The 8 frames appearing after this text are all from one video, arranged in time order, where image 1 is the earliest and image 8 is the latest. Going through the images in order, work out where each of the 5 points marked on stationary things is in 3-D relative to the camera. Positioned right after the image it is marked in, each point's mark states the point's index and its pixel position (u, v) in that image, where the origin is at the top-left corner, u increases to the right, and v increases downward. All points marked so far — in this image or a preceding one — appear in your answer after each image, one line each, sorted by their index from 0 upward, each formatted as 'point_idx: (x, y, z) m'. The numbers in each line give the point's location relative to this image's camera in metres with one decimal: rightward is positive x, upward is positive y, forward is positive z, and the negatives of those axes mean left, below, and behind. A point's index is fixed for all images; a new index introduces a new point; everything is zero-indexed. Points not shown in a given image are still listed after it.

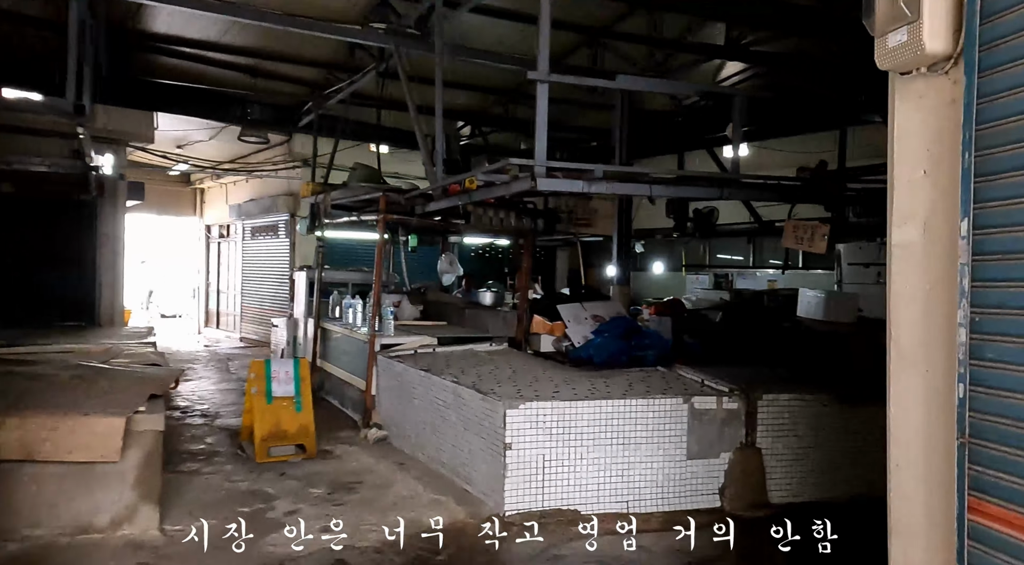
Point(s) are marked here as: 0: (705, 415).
0: (+0.9, -0.6, +3.8) m
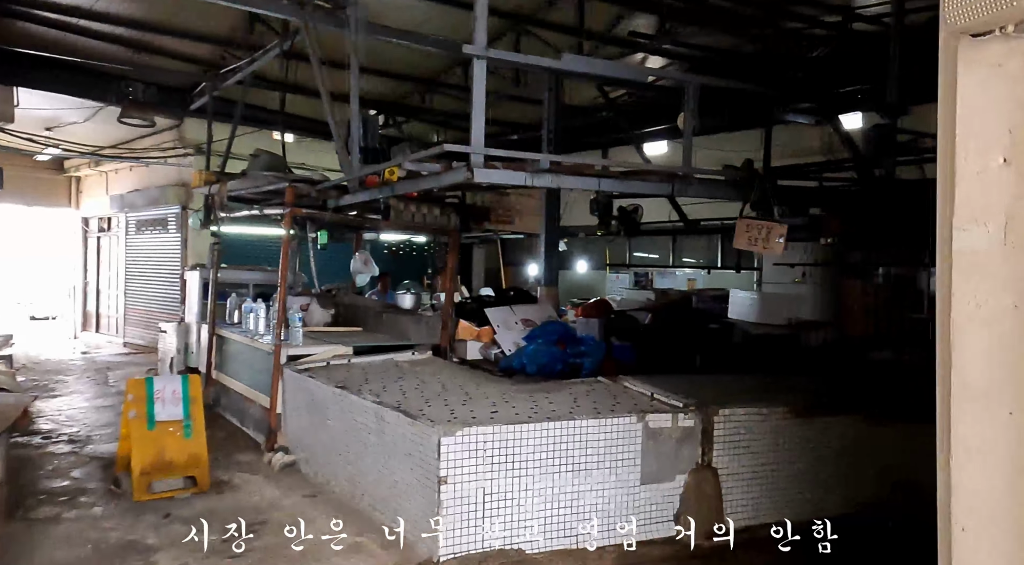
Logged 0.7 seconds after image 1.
0: (+0.6, -0.6, +3.4) m
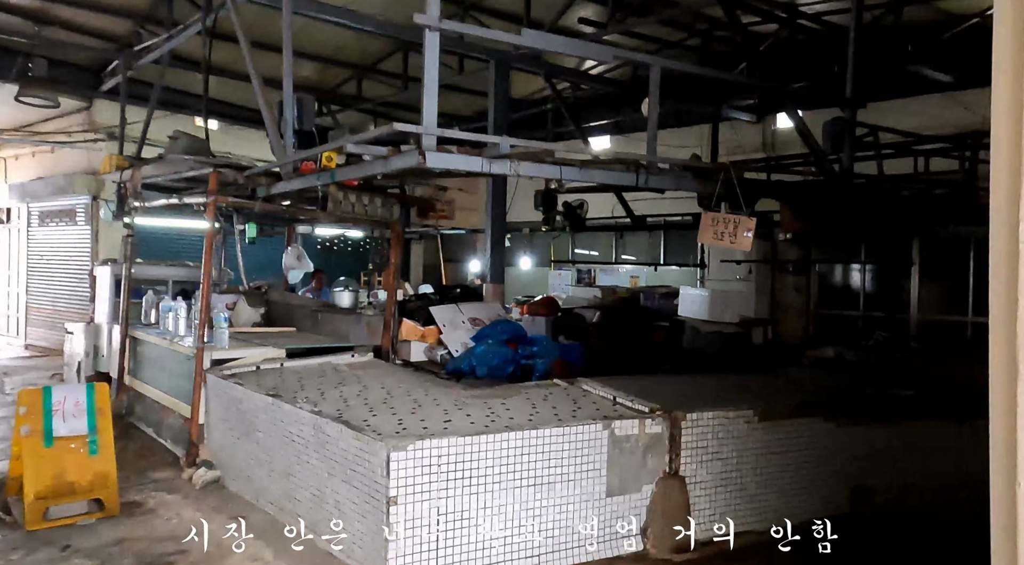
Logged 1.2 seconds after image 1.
0: (+0.4, -0.6, +3.1) m
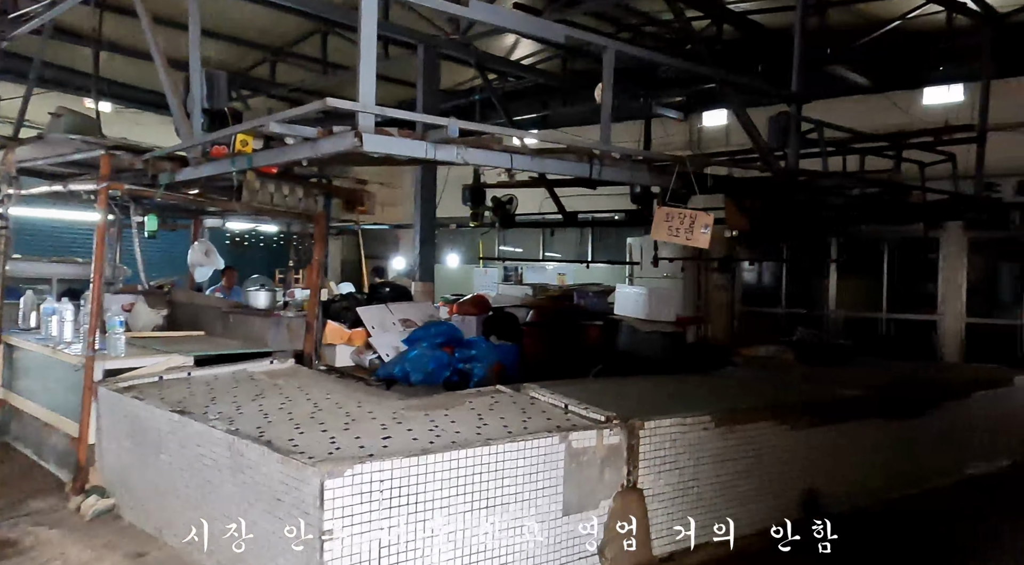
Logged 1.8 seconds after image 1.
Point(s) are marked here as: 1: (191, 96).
0: (+0.2, -0.6, +2.8) m
1: (-1.4, +0.8, +3.6) m
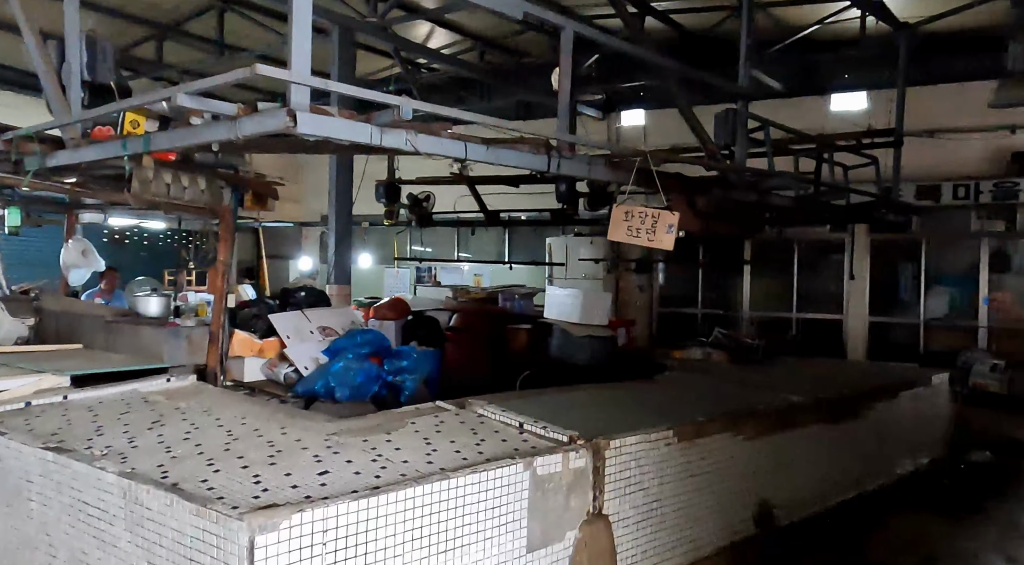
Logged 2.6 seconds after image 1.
0: (+0.1, -0.6, +2.5) m
1: (-1.7, +0.8, +3.0) m
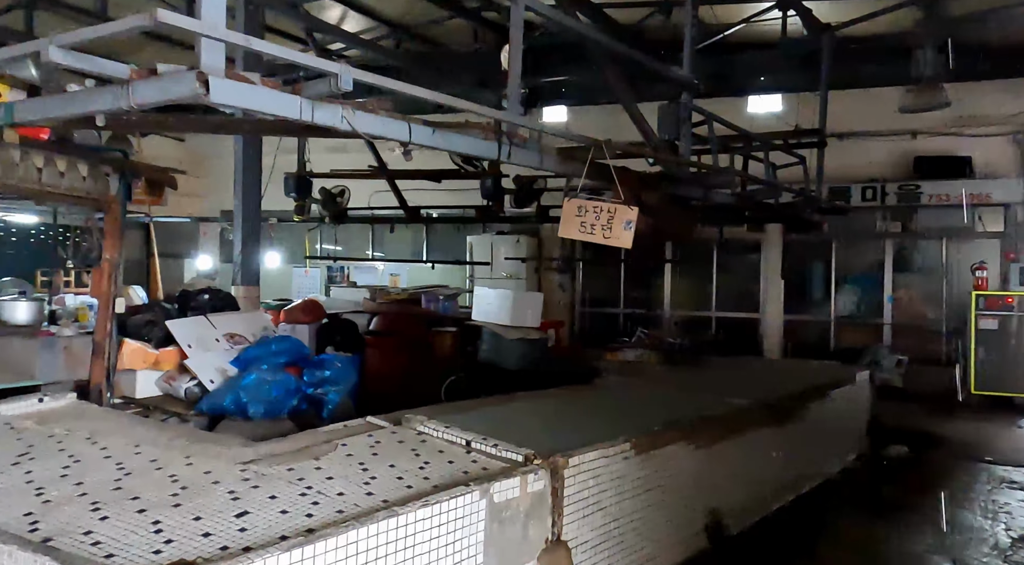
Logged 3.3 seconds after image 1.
0: (0.0, -0.6, +2.1) m
1: (-1.9, +0.8, +2.5) m
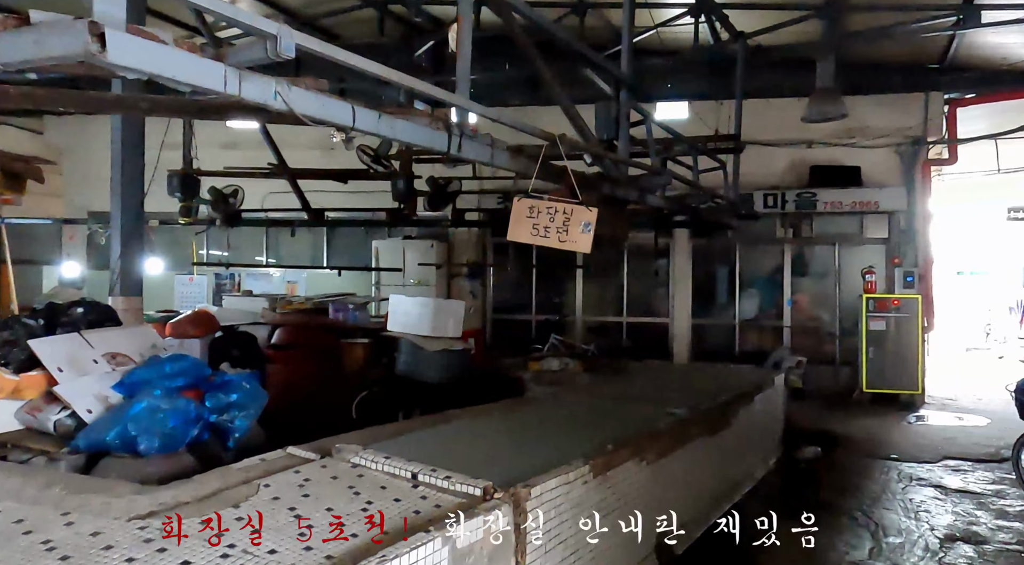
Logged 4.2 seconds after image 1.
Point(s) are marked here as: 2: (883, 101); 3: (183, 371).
0: (-0.1, -0.6, +1.8) m
1: (-2.0, +0.8, +1.9) m
2: (+3.6, +1.8, +8.0) m
3: (-1.0, -0.3, +2.6) m
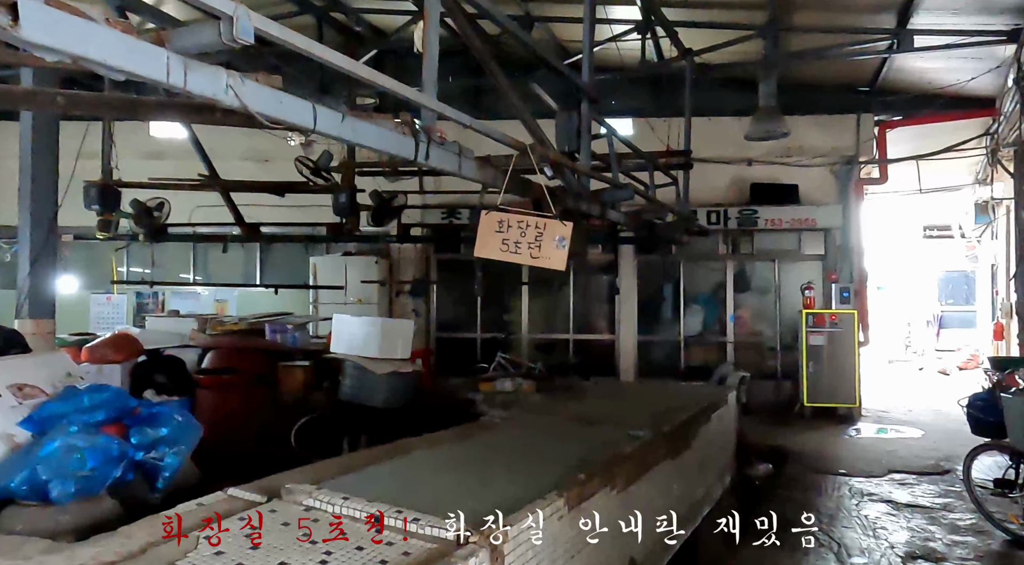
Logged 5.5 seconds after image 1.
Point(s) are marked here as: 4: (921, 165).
0: (-0.1, -0.6, +1.6) m
1: (-2.0, +0.7, +1.6) m
2: (+3.0, +1.6, +8.0) m
3: (-1.1, -0.3, +2.3) m
4: (+5.2, +1.5, +10.3) m
